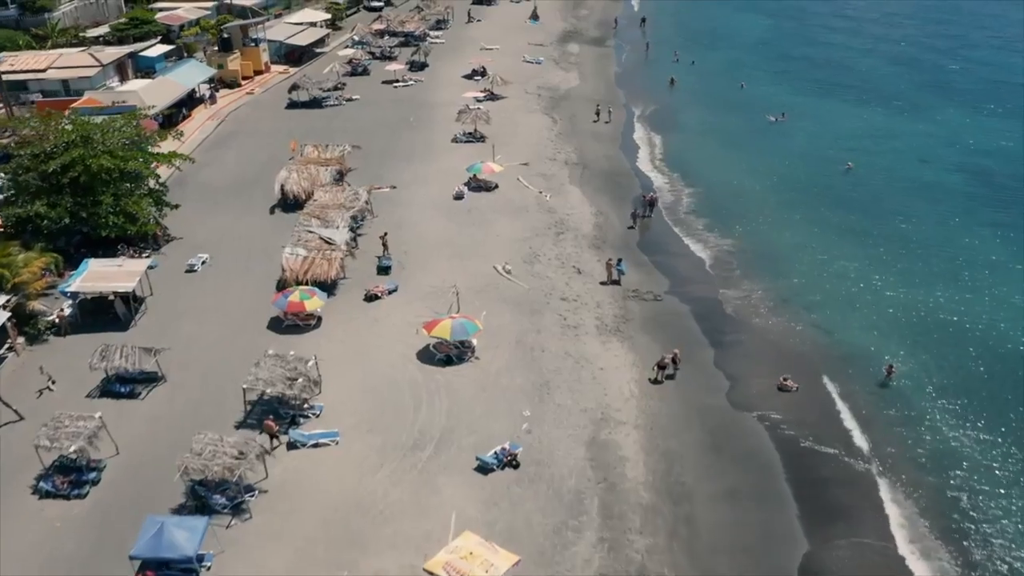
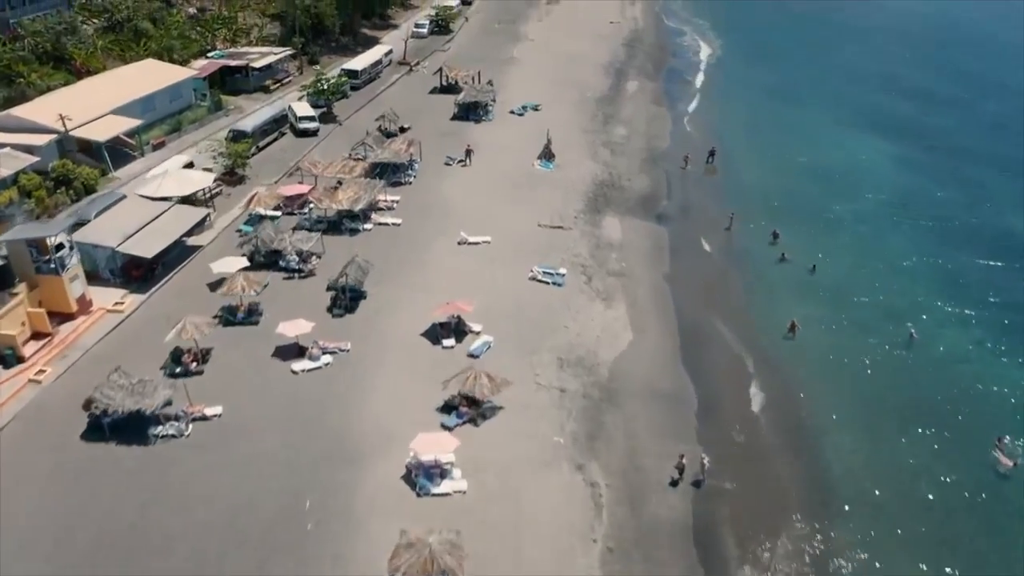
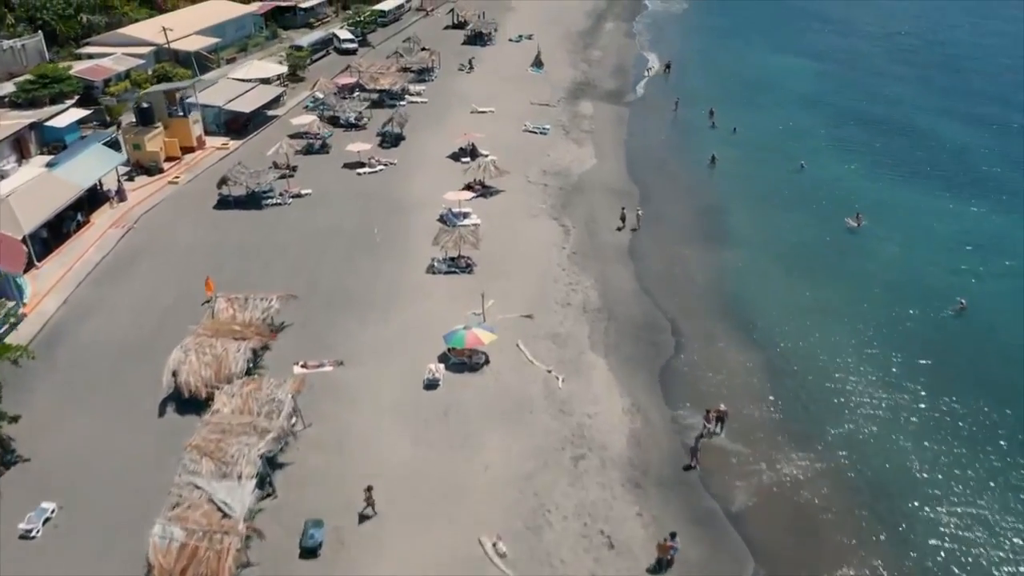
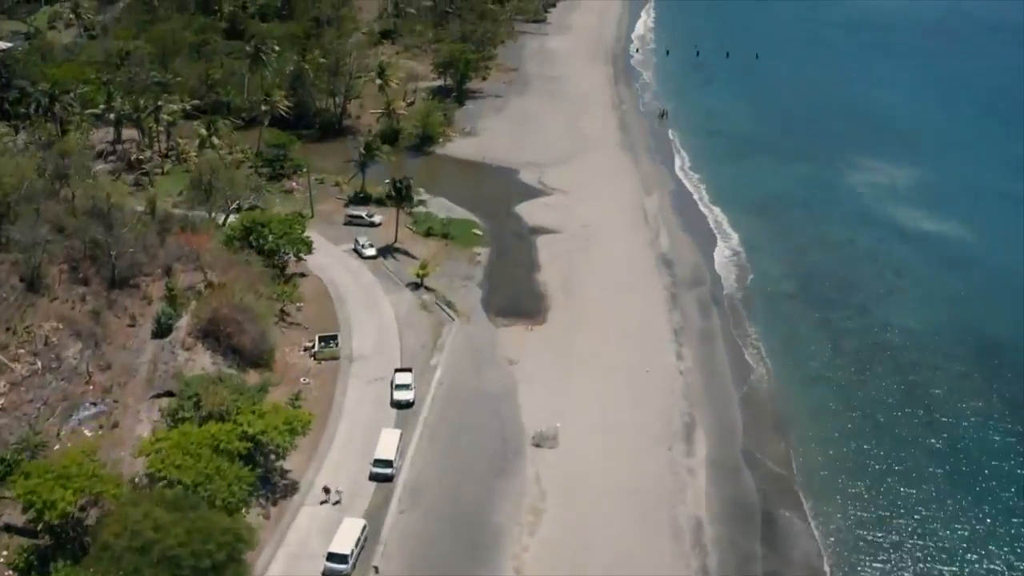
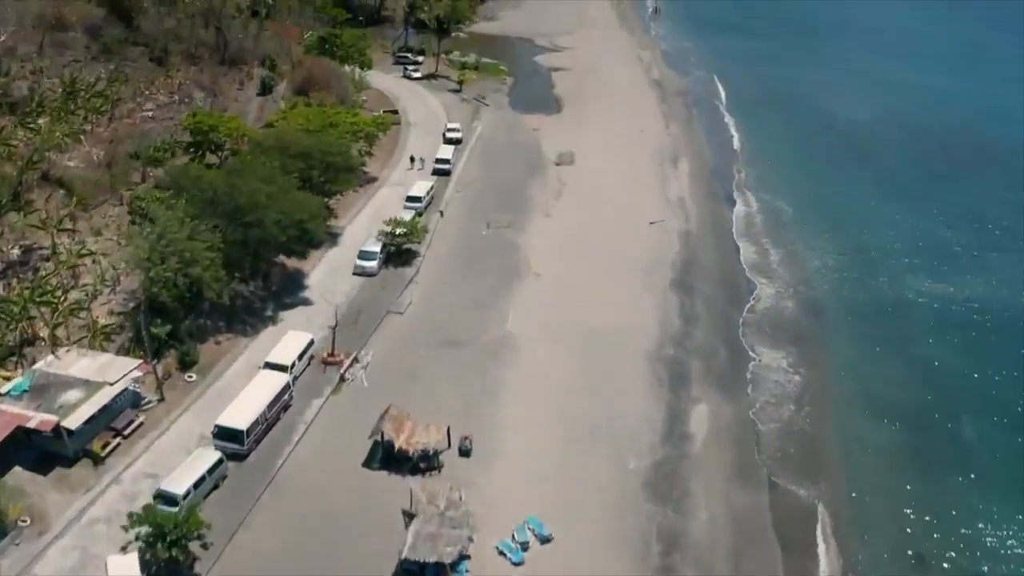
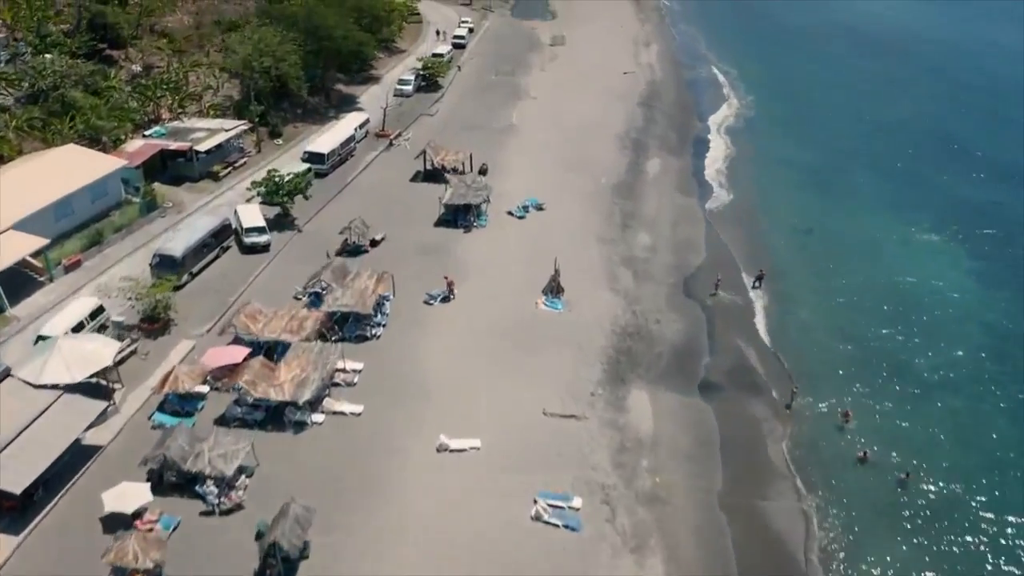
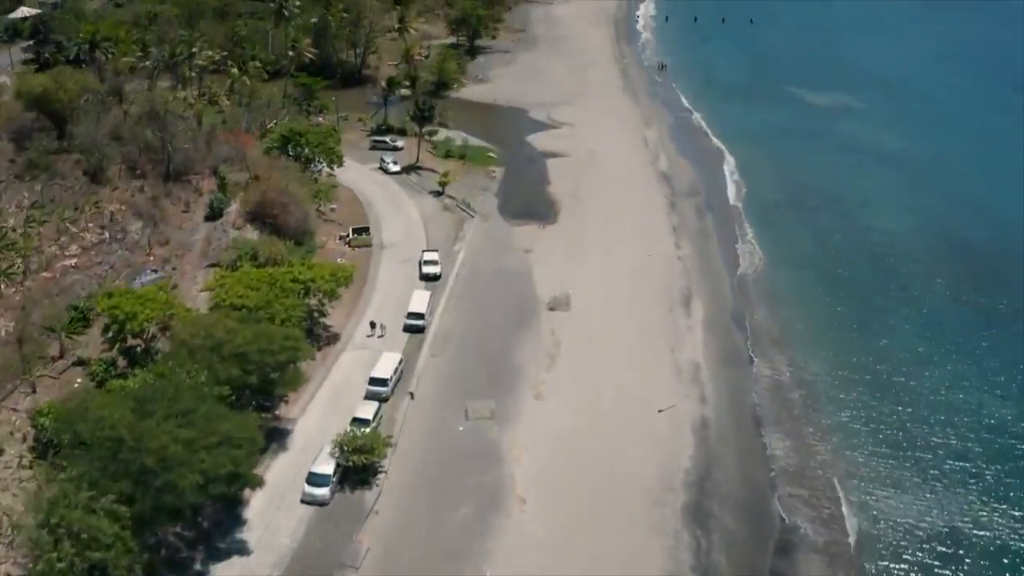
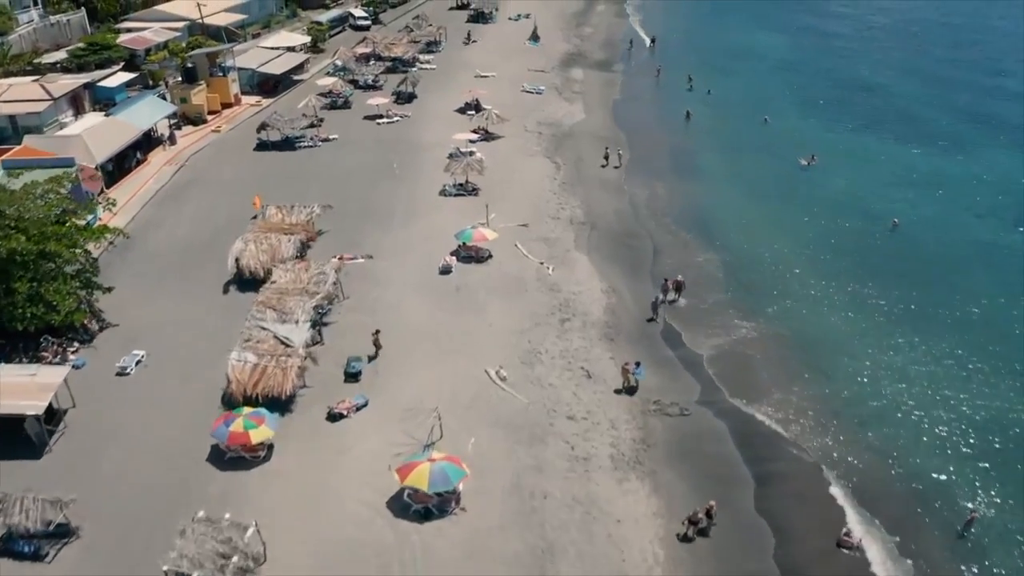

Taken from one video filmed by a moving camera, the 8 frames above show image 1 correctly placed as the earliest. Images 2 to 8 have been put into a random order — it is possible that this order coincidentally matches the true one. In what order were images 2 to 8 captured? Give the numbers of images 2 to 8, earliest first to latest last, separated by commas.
8, 3, 2, 6, 5, 7, 4
